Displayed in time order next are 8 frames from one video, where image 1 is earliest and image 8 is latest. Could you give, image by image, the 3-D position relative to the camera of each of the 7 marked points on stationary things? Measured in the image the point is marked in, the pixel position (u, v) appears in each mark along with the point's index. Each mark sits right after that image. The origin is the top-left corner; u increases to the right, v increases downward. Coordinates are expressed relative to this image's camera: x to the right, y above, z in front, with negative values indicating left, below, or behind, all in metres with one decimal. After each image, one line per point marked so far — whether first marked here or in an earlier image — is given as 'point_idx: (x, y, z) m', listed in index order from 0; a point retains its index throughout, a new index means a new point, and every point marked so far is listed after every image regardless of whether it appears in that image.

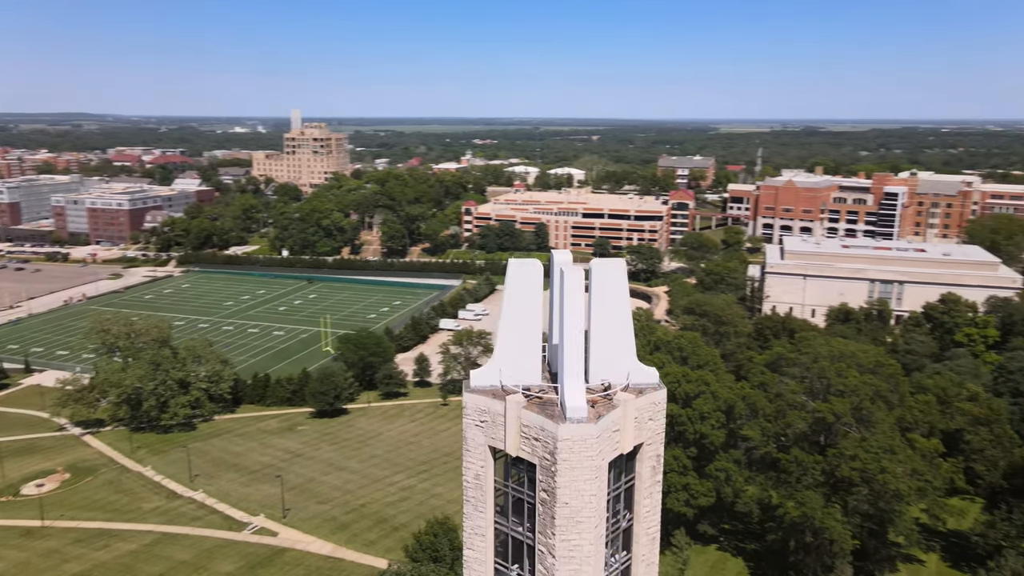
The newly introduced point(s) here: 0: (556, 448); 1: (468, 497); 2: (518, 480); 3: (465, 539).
0: (+0.5, -1.8, +8.3) m
1: (-0.6, -2.7, +9.5) m
2: (+0.1, -2.4, +9.1) m
3: (-0.6, -3.3, +9.6) m
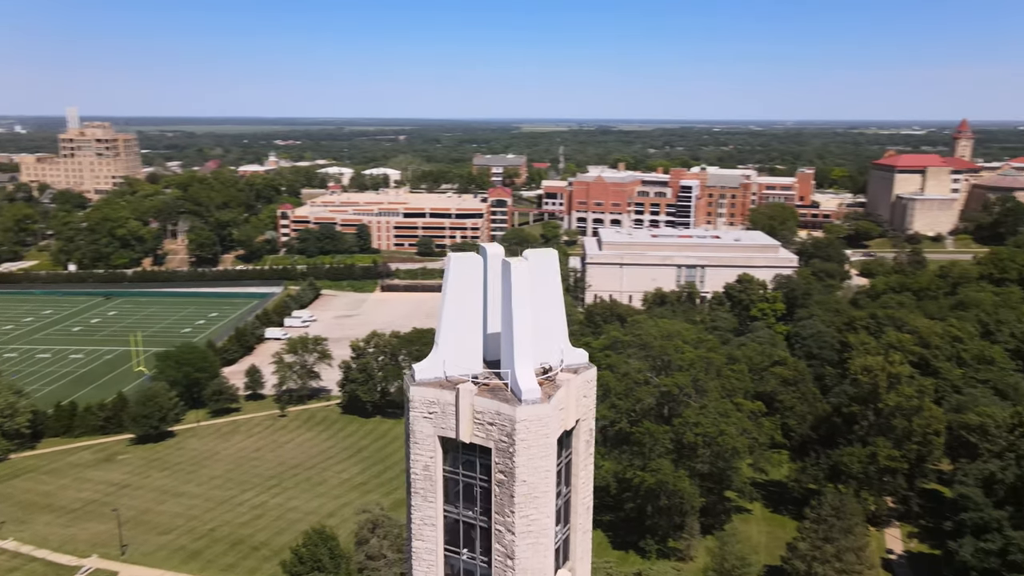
0: (0.0, -1.7, +8.7) m
1: (-1.3, -2.7, +9.7) m
2: (-0.6, -2.3, +9.5) m
3: (-1.3, -3.2, +9.8) m
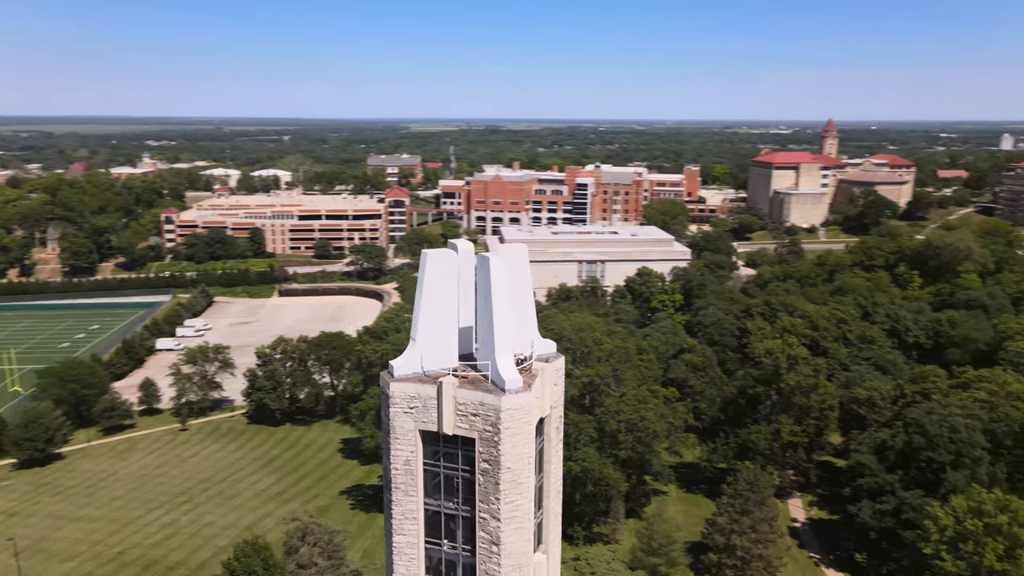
0: (-0.2, -1.6, +9.0) m
1: (-1.5, -2.6, +9.8) m
2: (-0.8, -2.2, +9.7) m
3: (-1.6, -3.2, +9.9) m
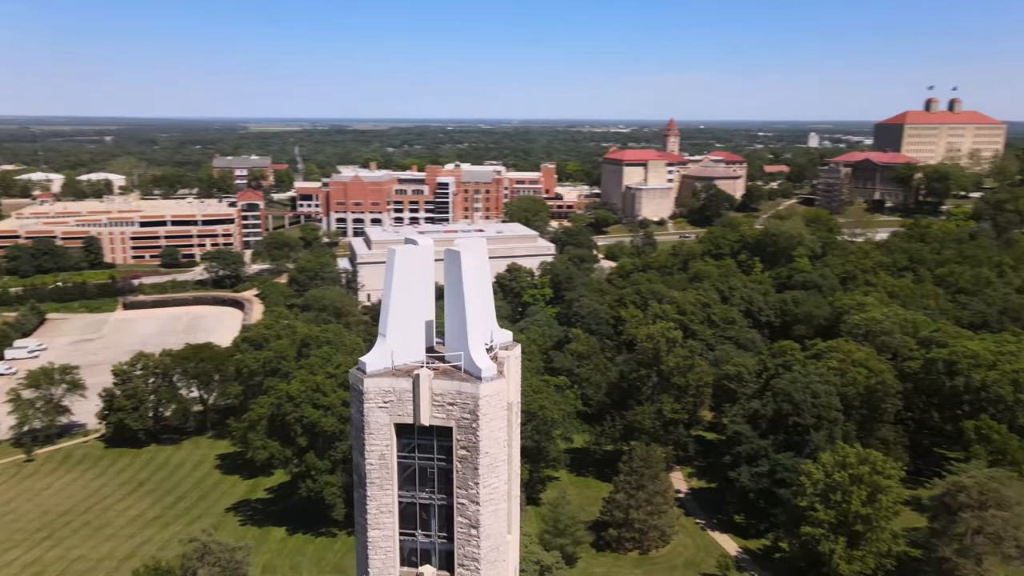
0: (-0.4, -1.5, +9.4) m
1: (-1.9, -2.6, +9.8) m
2: (-1.2, -2.2, +9.9) m
3: (-1.9, -3.2, +9.9) m
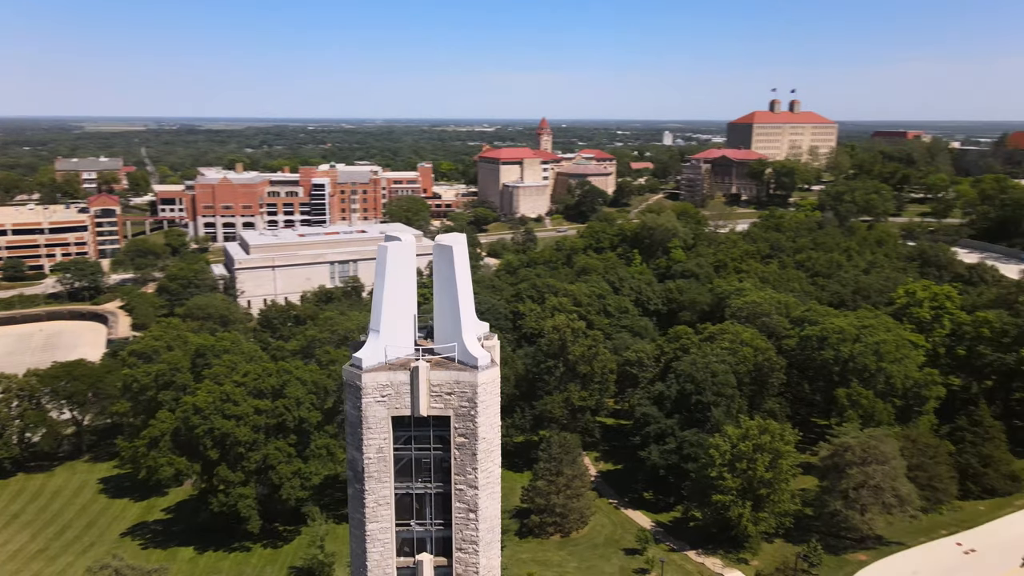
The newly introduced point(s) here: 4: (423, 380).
0: (-0.5, -1.4, +9.8) m
1: (-2.0, -2.5, +10.0) m
2: (-1.3, -2.1, +10.1) m
3: (-2.0, -3.1, +10.1) m
4: (-1.2, -1.2, +9.7) m
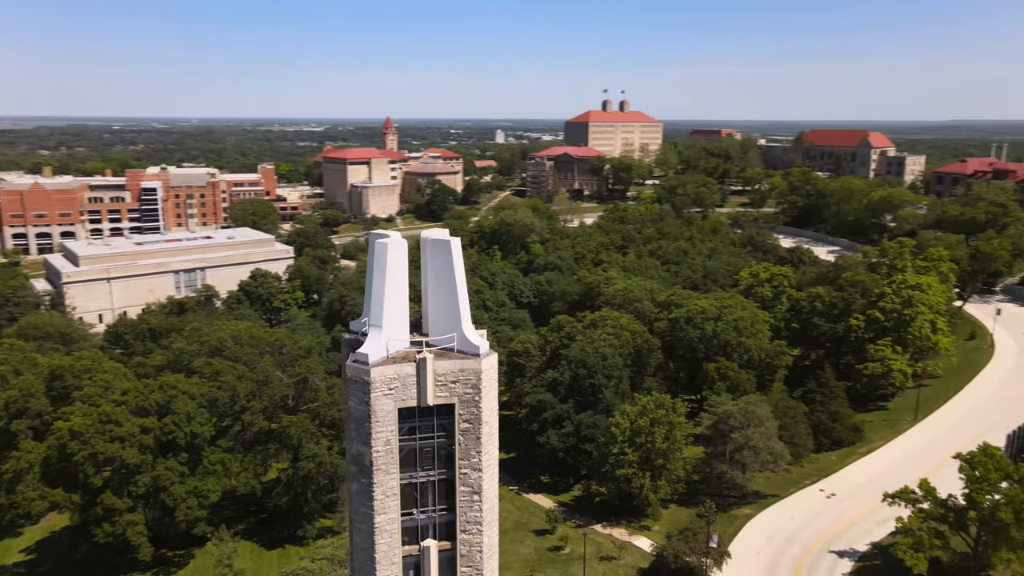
0: (-0.4, -1.3, +10.3) m
1: (-1.9, -2.5, +10.1) m
2: (-1.3, -2.0, +10.4) m
3: (-1.9, -3.1, +10.2) m
4: (-1.1, -1.1, +10.1) m
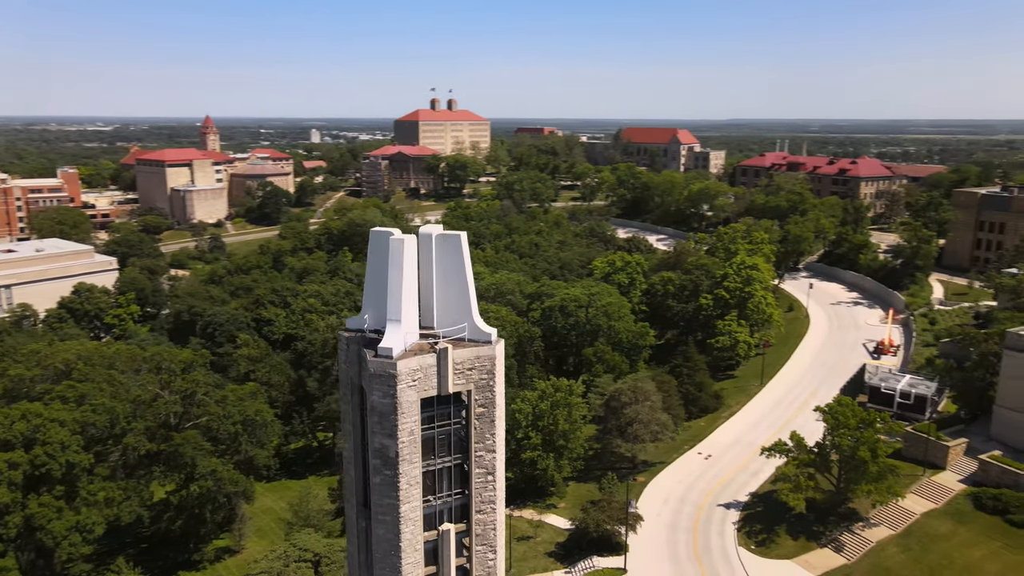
0: (-0.3, -1.1, +10.8) m
1: (-1.6, -2.4, +10.4) m
2: (-1.1, -1.9, +10.8) m
3: (-1.6, -3.0, +10.5) m
4: (-0.9, -1.0, +10.5) m
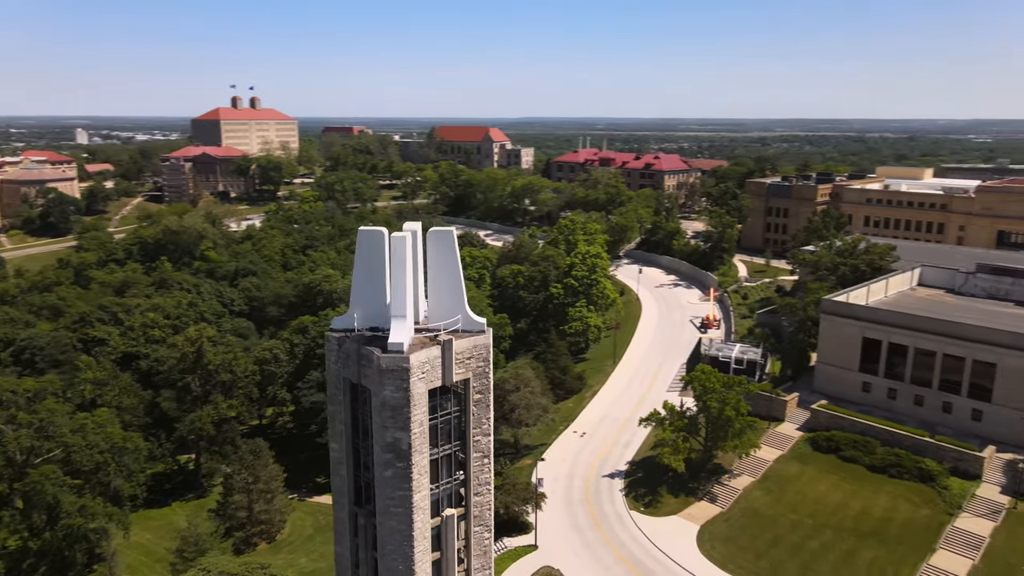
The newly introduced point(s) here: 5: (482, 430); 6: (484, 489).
0: (-0.4, -1.0, +11.4) m
1: (-1.4, -2.3, +10.7) m
2: (-1.1, -1.8, +11.2) m
3: (-1.4, -2.9, +10.8) m
4: (-0.9, -0.9, +10.9) m
5: (-0.5, -2.3, +11.6) m
6: (-0.5, -3.3, +11.9) m
